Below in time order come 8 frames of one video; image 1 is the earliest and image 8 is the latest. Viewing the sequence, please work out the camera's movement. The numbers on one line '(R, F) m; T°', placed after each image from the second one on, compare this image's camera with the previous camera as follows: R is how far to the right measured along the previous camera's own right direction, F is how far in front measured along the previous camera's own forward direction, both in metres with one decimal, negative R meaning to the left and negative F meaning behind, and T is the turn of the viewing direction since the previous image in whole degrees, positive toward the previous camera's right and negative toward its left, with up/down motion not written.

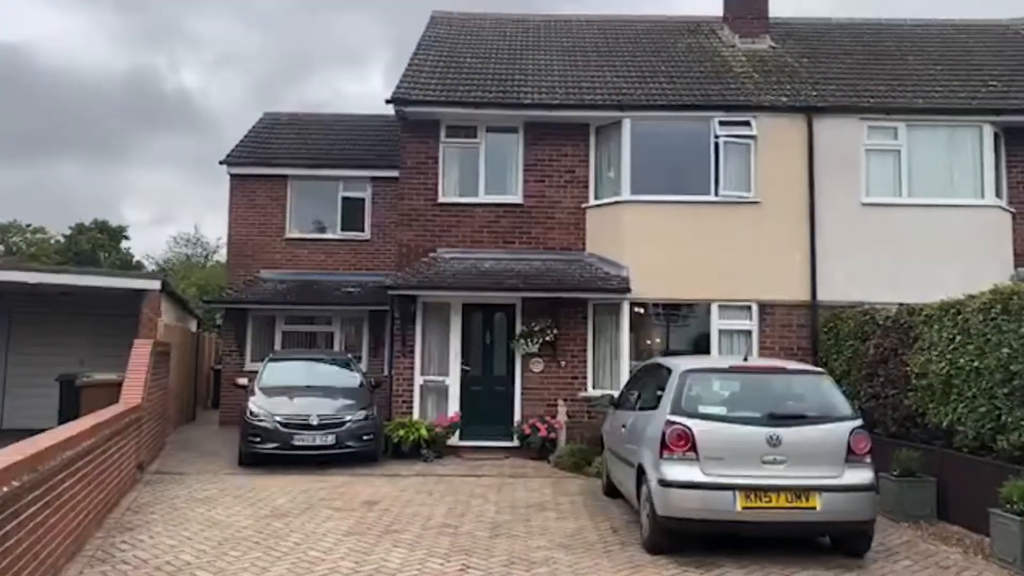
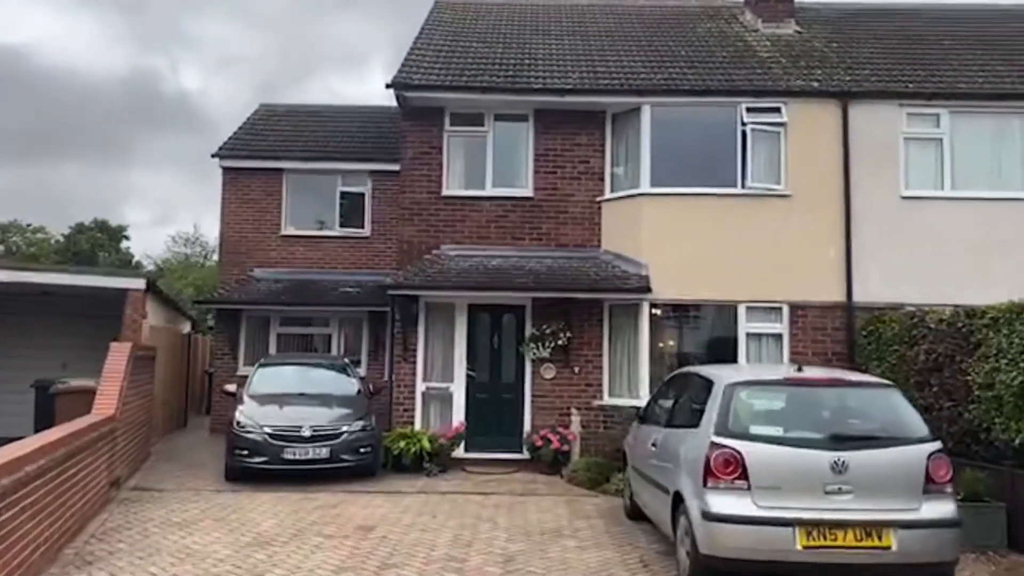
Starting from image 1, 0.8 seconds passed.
(-0.1, +1.1) m; 0°
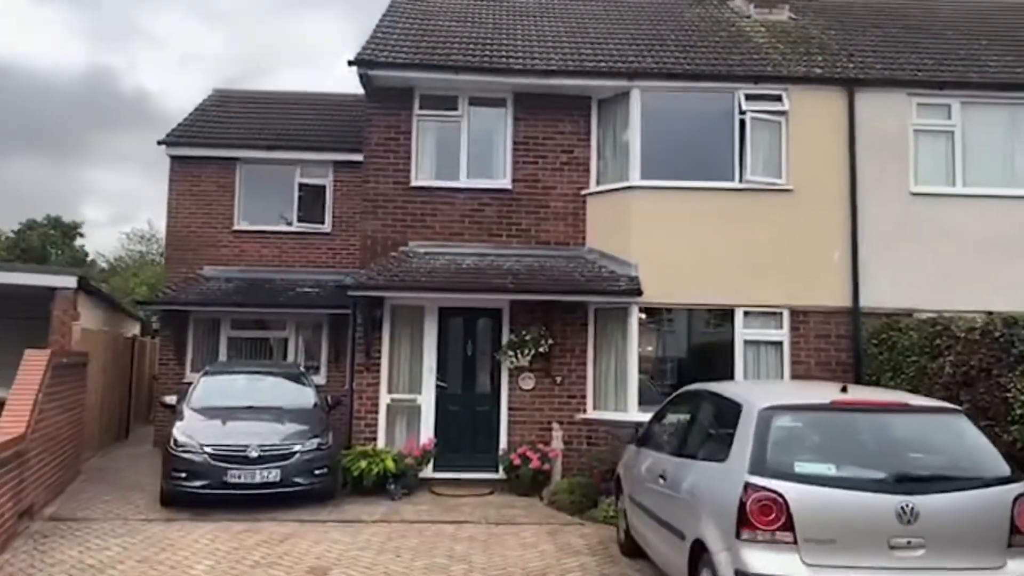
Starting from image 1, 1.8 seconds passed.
(-0.1, +1.3) m; +2°
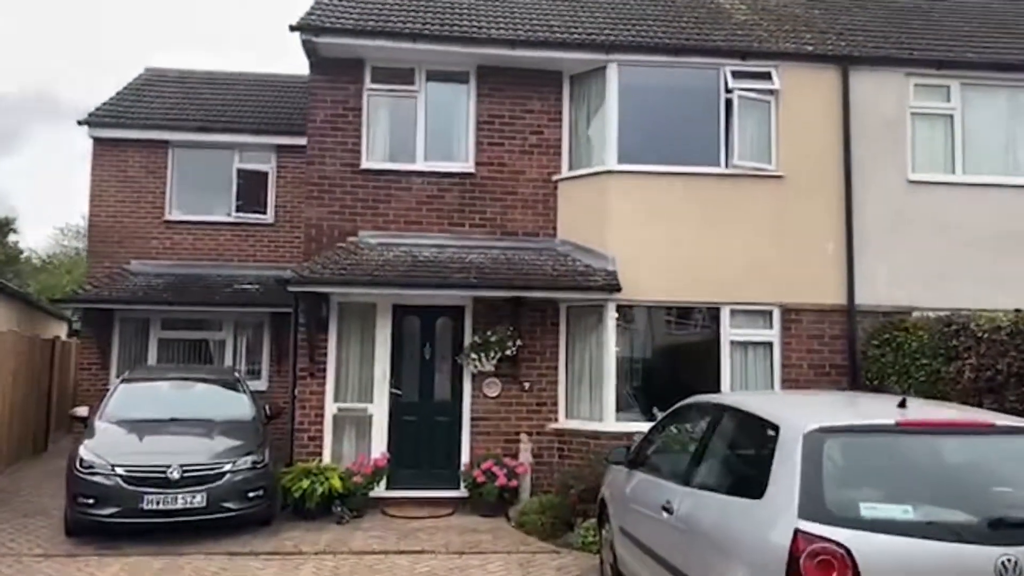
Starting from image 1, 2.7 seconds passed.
(-0.1, +1.3) m; +3°
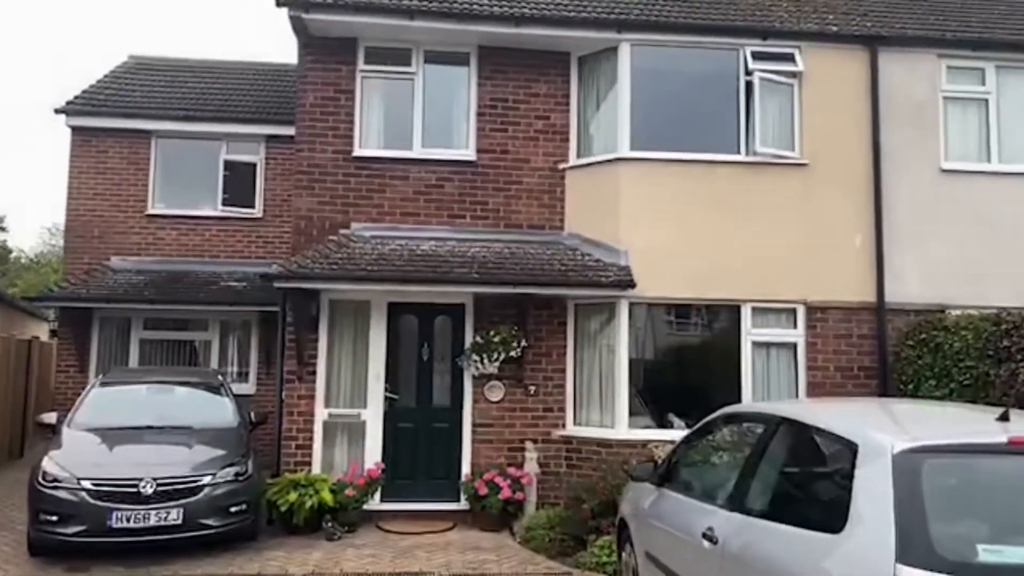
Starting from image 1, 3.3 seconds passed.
(-0.1, +0.8) m; 0°
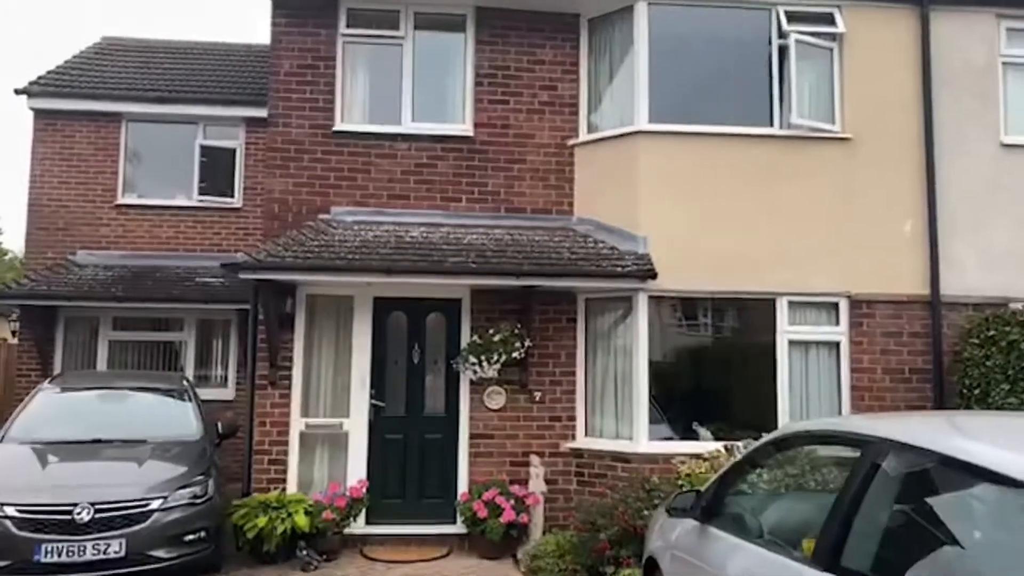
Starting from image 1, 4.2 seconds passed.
(0.0, +1.2) m; 0°
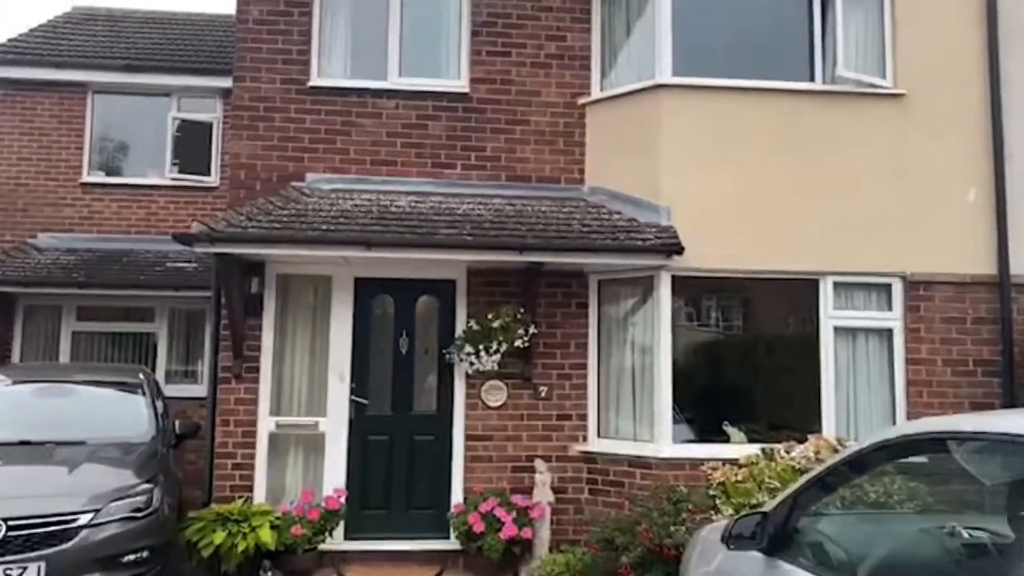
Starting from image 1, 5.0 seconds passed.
(0.0, +1.2) m; 0°
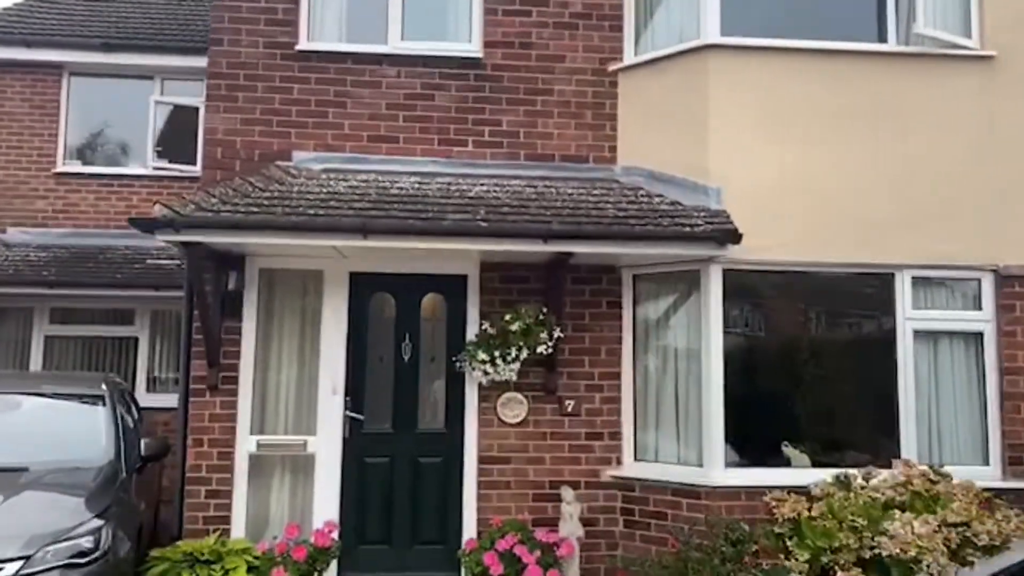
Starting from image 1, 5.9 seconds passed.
(-0.1, +1.1) m; 0°
